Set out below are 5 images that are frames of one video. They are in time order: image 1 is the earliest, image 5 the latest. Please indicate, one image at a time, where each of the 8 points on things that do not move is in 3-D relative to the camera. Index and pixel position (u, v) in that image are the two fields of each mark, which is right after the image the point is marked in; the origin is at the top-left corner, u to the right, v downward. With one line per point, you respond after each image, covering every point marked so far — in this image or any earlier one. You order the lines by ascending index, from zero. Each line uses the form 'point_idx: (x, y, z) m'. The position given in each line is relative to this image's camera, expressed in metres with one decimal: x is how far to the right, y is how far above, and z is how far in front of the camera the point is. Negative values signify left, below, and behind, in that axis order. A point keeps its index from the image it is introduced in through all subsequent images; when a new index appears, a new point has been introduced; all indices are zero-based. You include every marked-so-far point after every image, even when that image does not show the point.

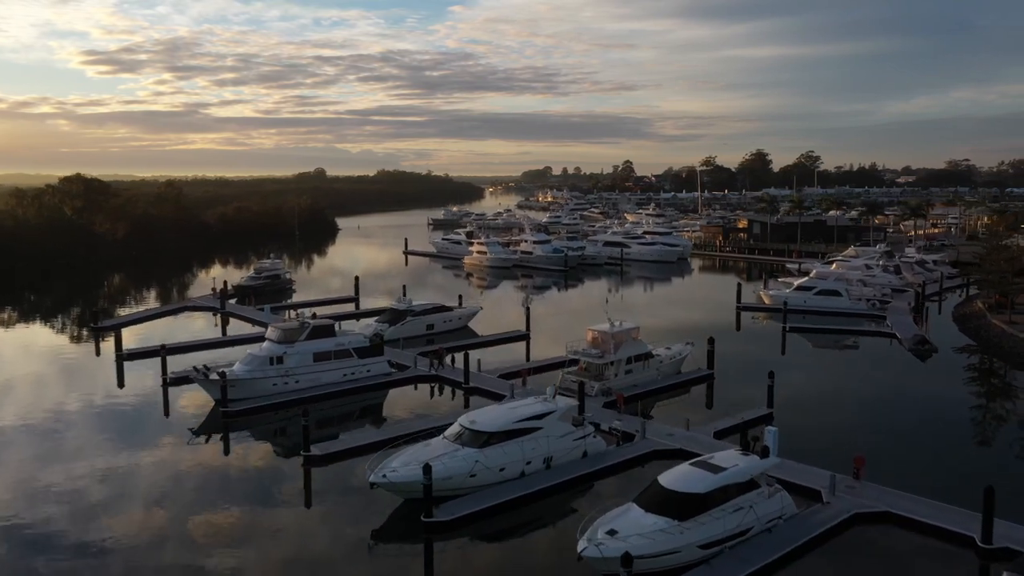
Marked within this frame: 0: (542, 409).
0: (+0.7, -2.7, +17.4) m
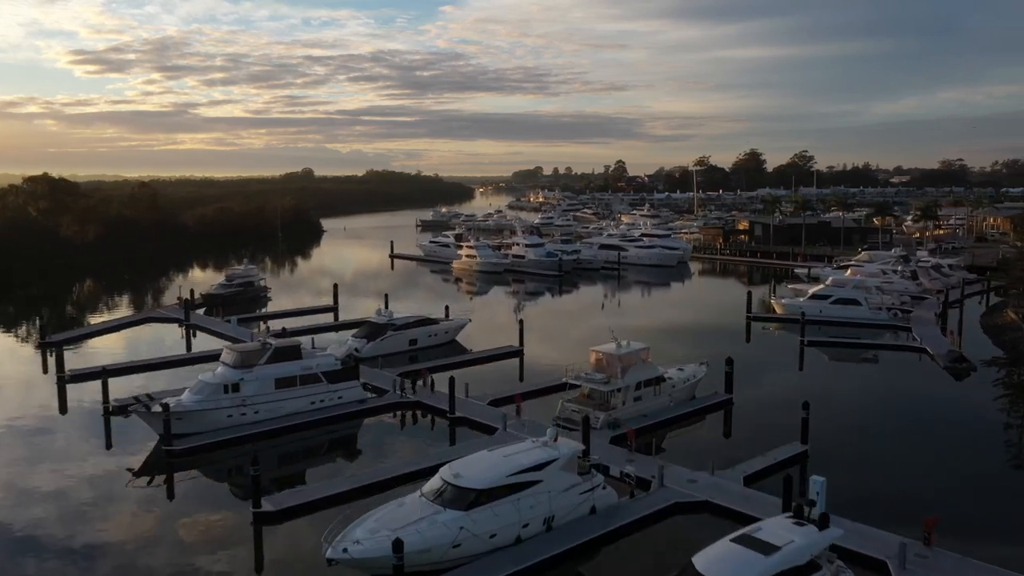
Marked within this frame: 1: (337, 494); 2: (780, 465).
0: (+0.6, -3.1, +14.3) m
1: (-3.7, -4.3, +16.1) m
2: (+6.3, -4.2, +18.0) m
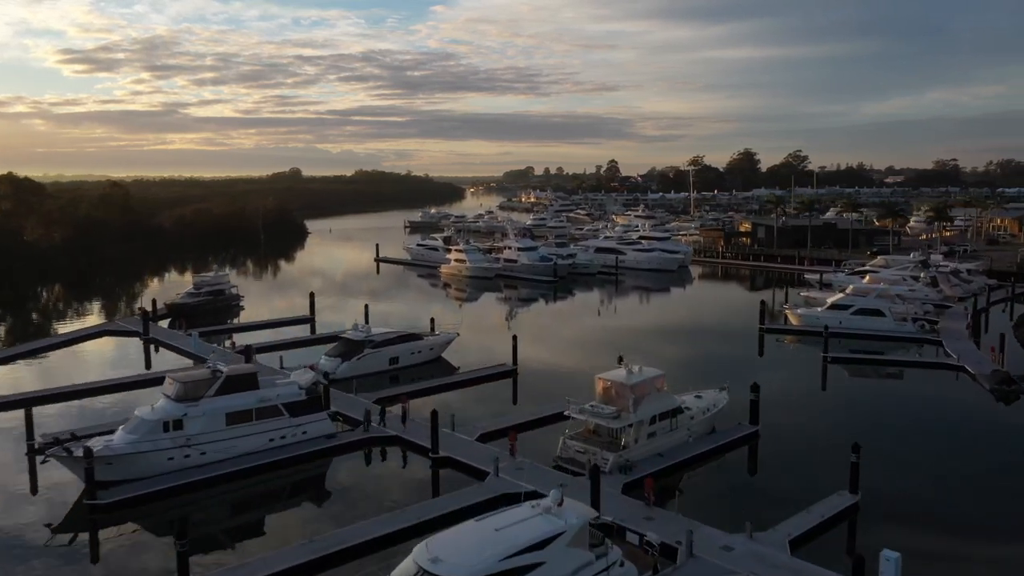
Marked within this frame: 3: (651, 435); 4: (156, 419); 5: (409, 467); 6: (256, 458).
0: (+0.5, -3.6, +11.3) m
1: (-3.8, -4.7, +13.0) m
2: (+6.2, -4.5, +15.0) m
3: (+3.3, -3.4, +17.8) m
4: (-7.9, -2.9, +17.0) m
5: (-2.4, -4.3, +18.4) m
6: (-5.9, -4.0, +17.9) m
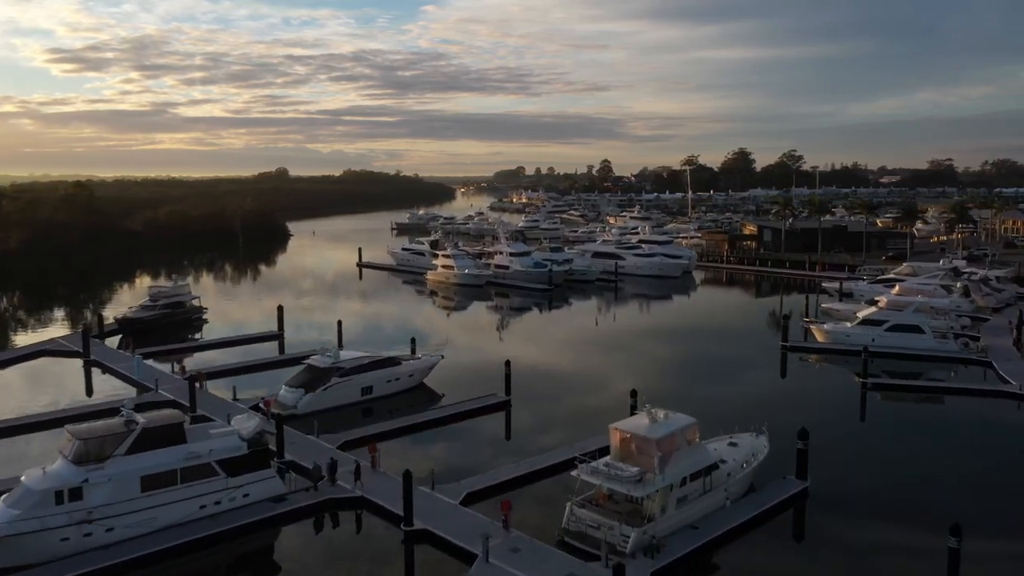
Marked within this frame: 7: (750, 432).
0: (+0.4, -4.1, +7.6) m
1: (-3.8, -5.2, +9.3) m
2: (+6.1, -5.0, +11.3) m
3: (+3.1, -3.9, +14.2) m
4: (-8.0, -3.4, +13.2) m
5: (-2.6, -4.8, +14.7) m
6: (-6.1, -4.5, +14.1) m
7: (+5.4, -3.3, +17.6) m
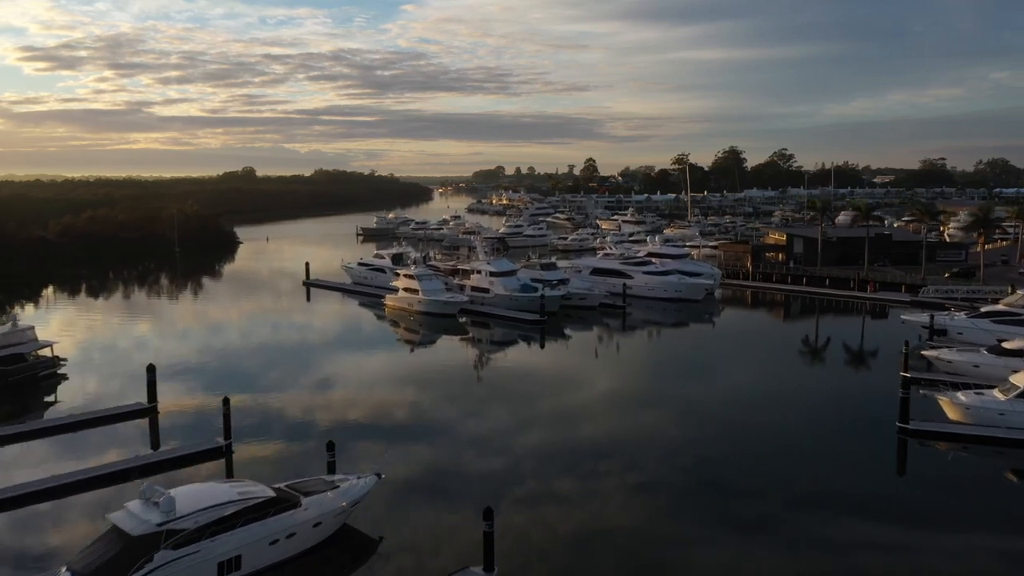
0: (+0.6, -5.5, -2.6) m
1: (-3.7, -6.7, -1.1) m
2: (+6.1, -6.4, +1.3) m
3: (+3.1, -5.3, +4.0) m
4: (-8.0, -4.9, +2.8) m
5: (-2.6, -6.2, +4.4) m
6: (-6.1, -5.9, +3.8) m
7: (+5.3, -4.7, +7.5) m
